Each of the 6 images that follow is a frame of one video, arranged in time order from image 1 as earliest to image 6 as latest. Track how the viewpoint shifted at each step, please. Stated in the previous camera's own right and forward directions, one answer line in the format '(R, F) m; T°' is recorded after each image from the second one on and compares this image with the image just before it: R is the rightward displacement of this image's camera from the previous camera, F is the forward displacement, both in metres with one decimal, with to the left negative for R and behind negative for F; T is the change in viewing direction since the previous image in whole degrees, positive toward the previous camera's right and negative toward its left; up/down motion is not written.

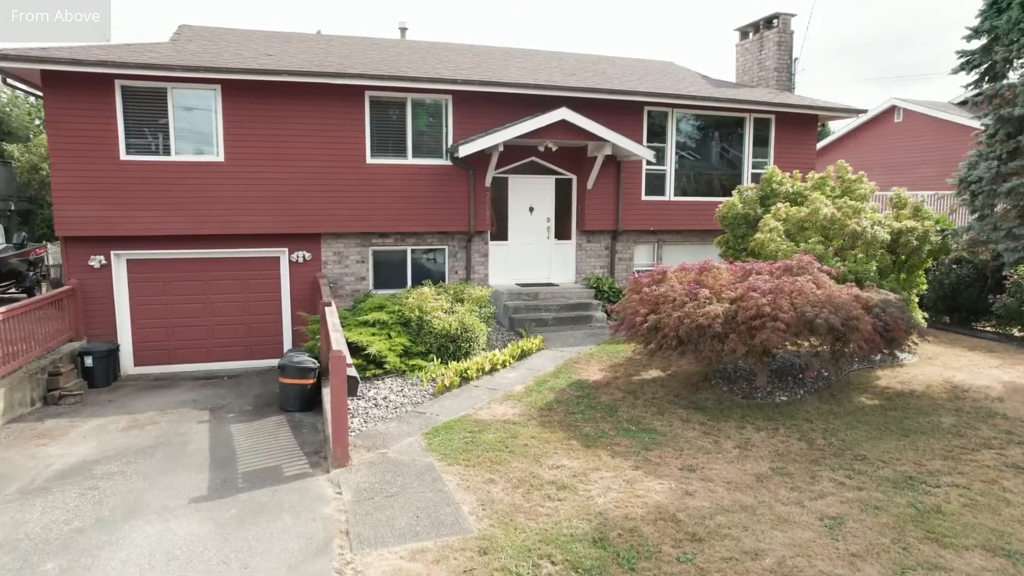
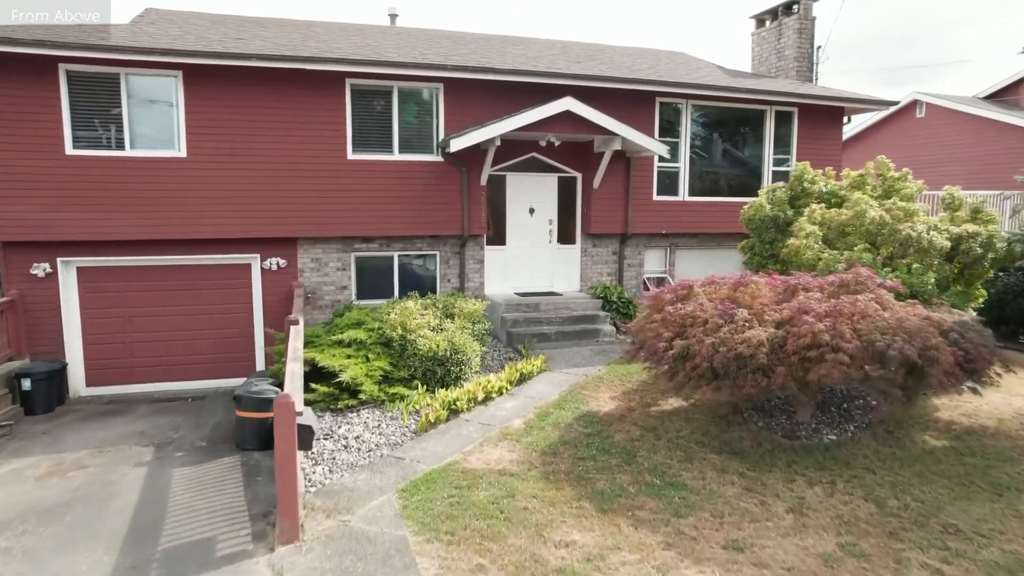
(0.0, +1.2) m; 0°
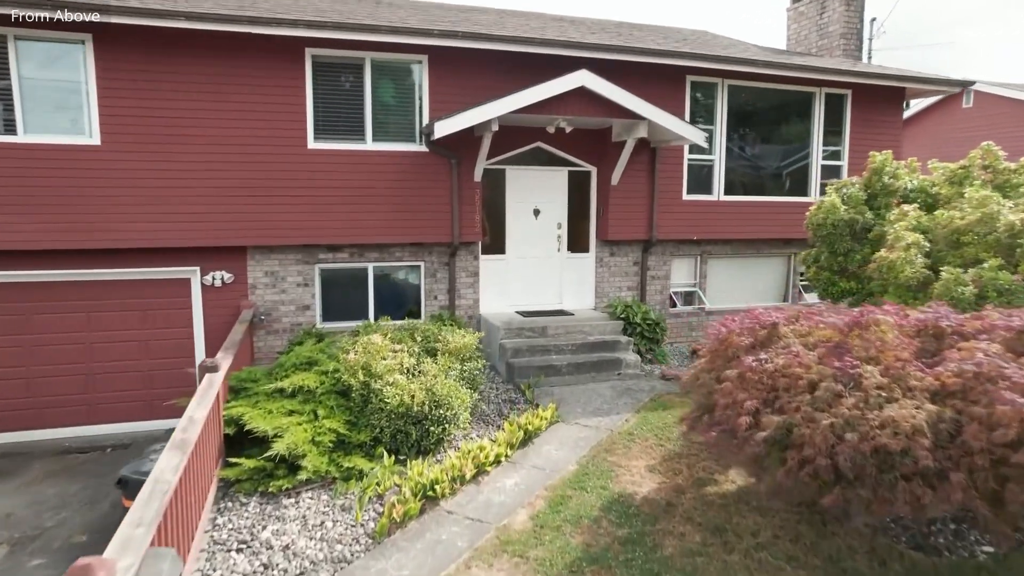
(0.0, +1.9) m; 0°
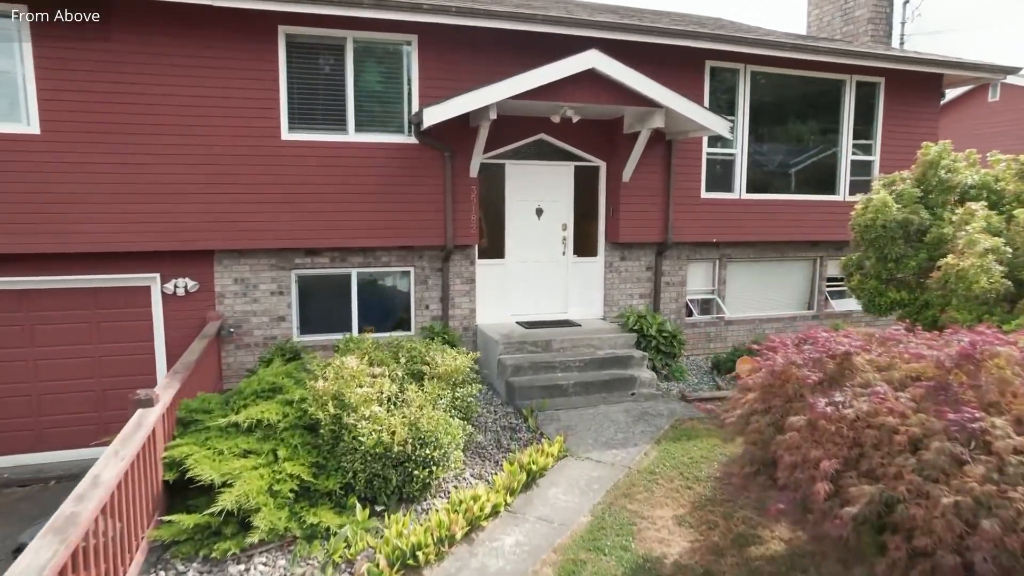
(0.0, +0.9) m; 0°
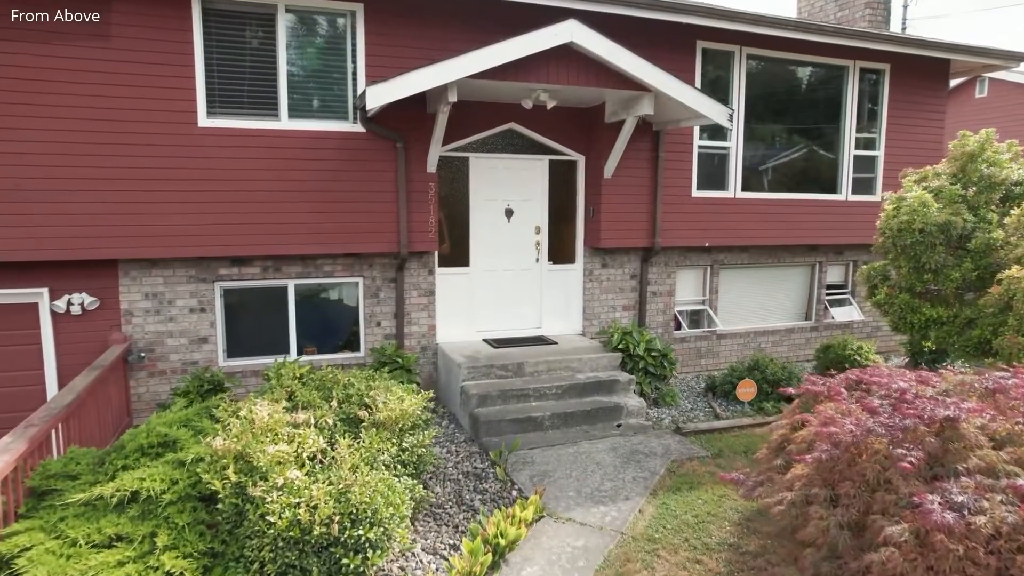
(+0.1, +1.1) m; +2°
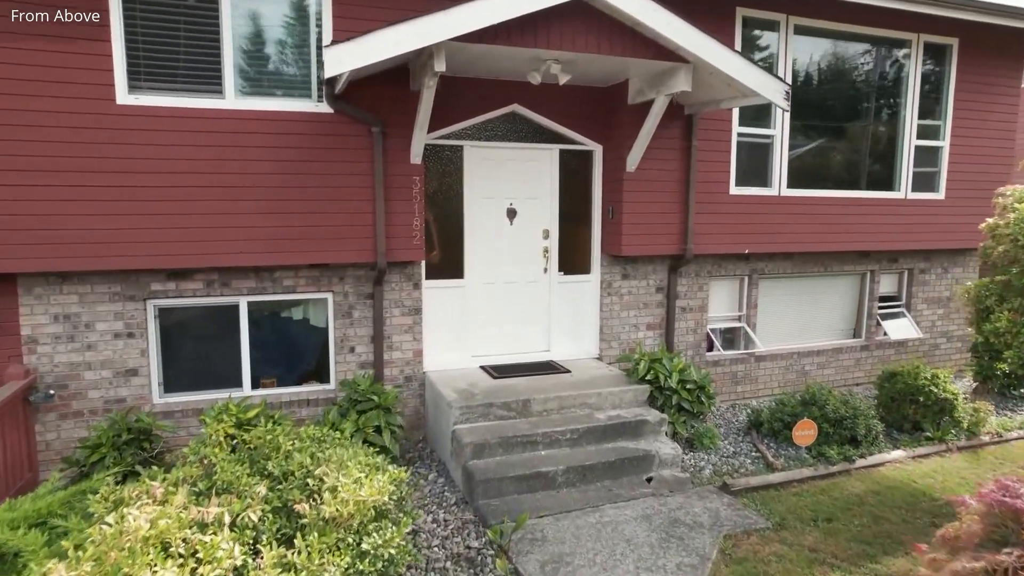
(0.0, +1.3) m; 0°
